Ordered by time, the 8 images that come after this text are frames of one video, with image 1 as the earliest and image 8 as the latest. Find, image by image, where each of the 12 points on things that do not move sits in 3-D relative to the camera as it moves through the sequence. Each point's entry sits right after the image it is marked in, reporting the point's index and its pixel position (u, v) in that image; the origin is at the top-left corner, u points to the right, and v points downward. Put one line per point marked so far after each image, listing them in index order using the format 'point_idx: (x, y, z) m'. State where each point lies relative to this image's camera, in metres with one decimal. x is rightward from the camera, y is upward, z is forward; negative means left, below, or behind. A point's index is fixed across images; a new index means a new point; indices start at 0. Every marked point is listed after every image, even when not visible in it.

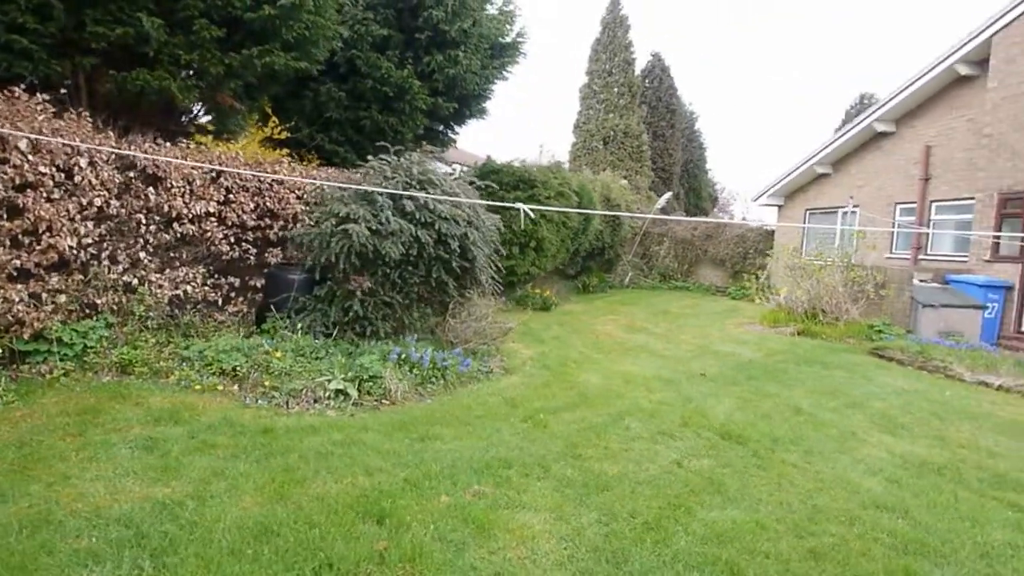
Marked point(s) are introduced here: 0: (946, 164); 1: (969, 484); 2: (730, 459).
0: (+8.5, +2.4, +10.9) m
1: (+2.8, -1.2, +3.5) m
2: (+1.5, -1.1, +3.7) m
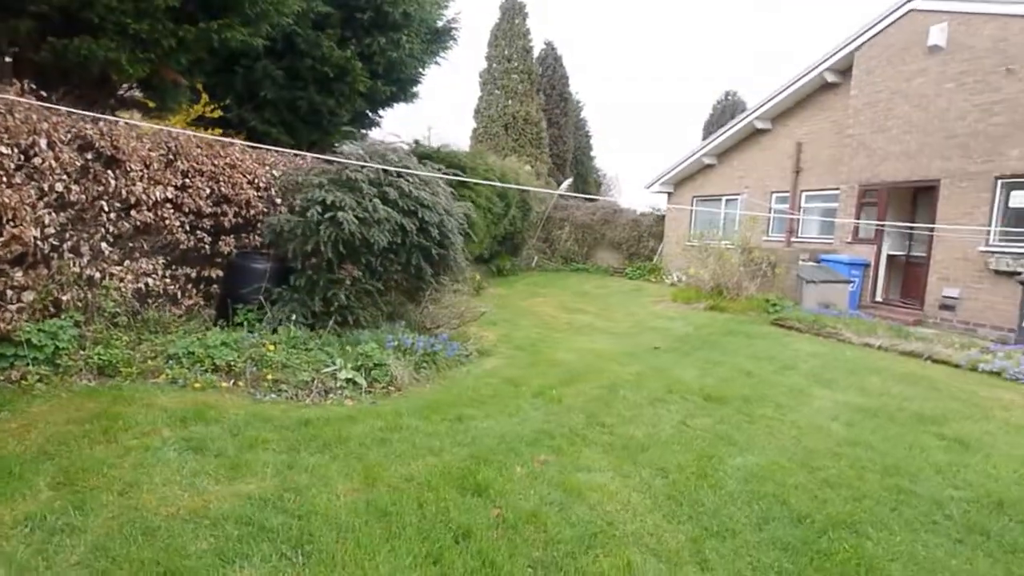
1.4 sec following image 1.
0: (+6.9, +2.9, +12.8) m
1: (+3.1, -1.0, +4.4) m
2: (+1.7, -1.0, +4.4) m
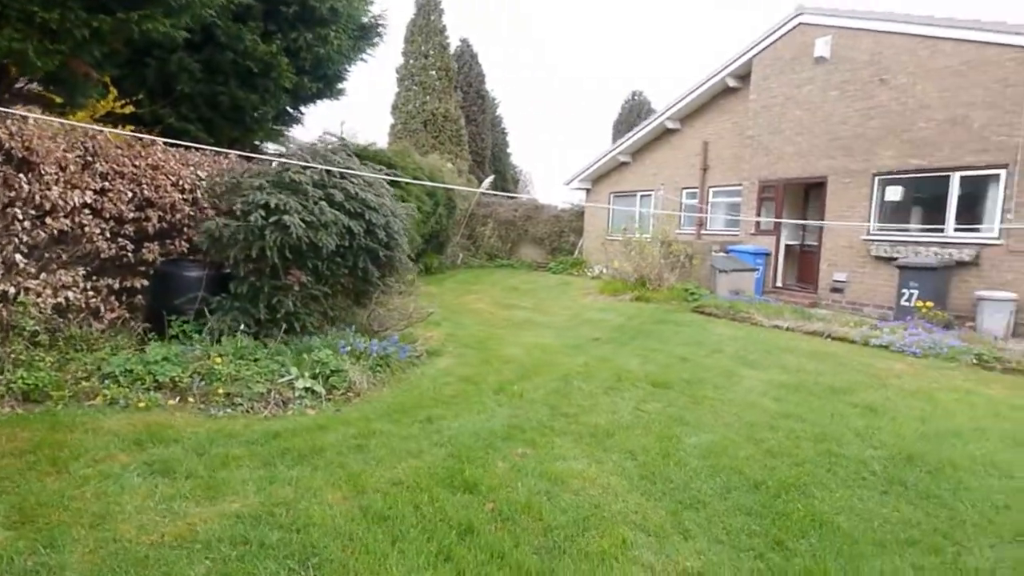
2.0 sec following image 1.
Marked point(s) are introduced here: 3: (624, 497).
0: (+5.1, +3.2, +13.8) m
1: (+2.7, -0.9, +5.0) m
2: (+1.4, -0.9, +4.7) m
3: (+0.6, -1.1, +3.0) m
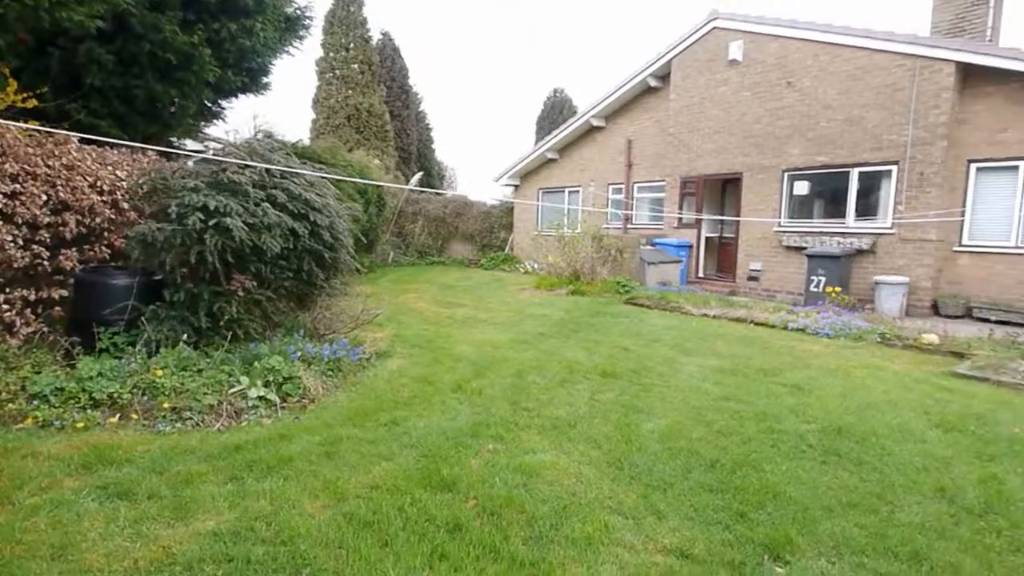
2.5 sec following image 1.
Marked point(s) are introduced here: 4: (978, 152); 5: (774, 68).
0: (+3.3, +3.4, +14.4) m
1: (+2.3, -0.8, +5.4) m
2: (+1.0, -0.9, +5.0) m
3: (+0.5, -1.1, +3.2) m
4: (+7.5, +2.2, +9.0) m
5: (+5.3, +4.4, +11.3) m
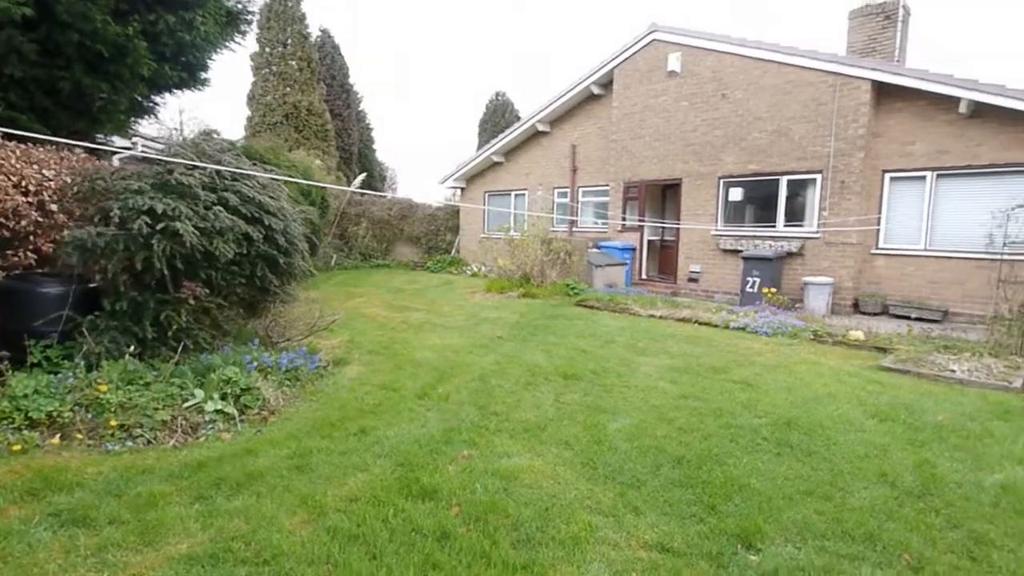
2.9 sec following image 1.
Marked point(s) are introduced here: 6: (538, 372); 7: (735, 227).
0: (+2.0, +3.4, +14.8) m
1: (+2.0, -0.9, +5.7) m
2: (+0.7, -0.9, +5.1) m
3: (+0.4, -1.1, +3.3) m
4: (+6.7, +2.2, +9.8) m
5: (+4.2, +4.4, +11.9) m
6: (+0.3, -0.8, +5.6) m
7: (+4.7, +1.3, +11.7) m
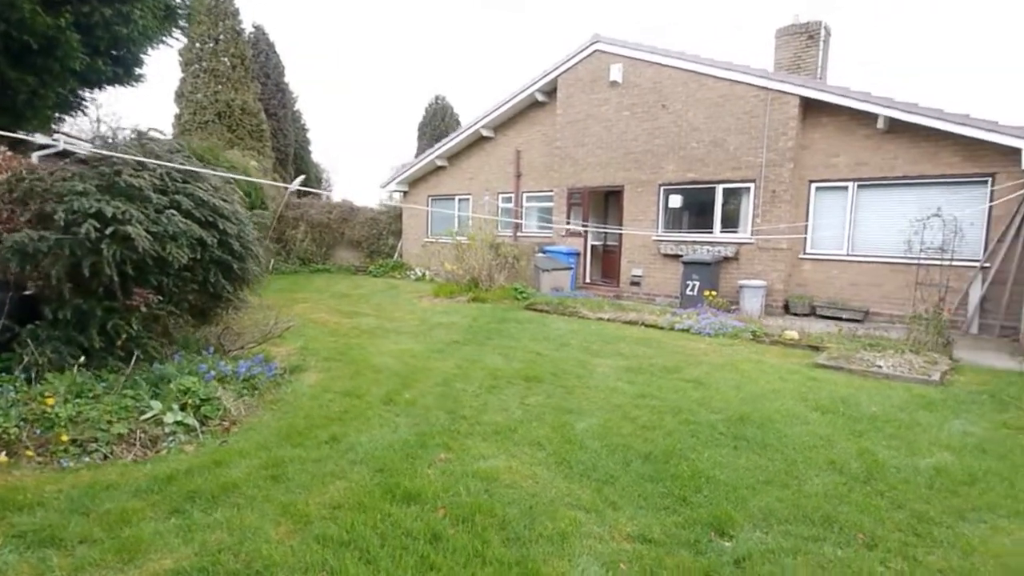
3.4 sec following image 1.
0: (+0.5, +3.3, +15.0) m
1: (+1.6, -0.9, +5.9) m
2: (+0.3, -1.0, +5.2) m
3: (+0.2, -1.2, +3.4) m
4: (+5.8, +2.2, +10.6) m
5: (+3.0, +4.3, +12.4) m
6: (-0.1, -0.9, +5.7) m
7: (+3.5, +1.2, +12.3) m
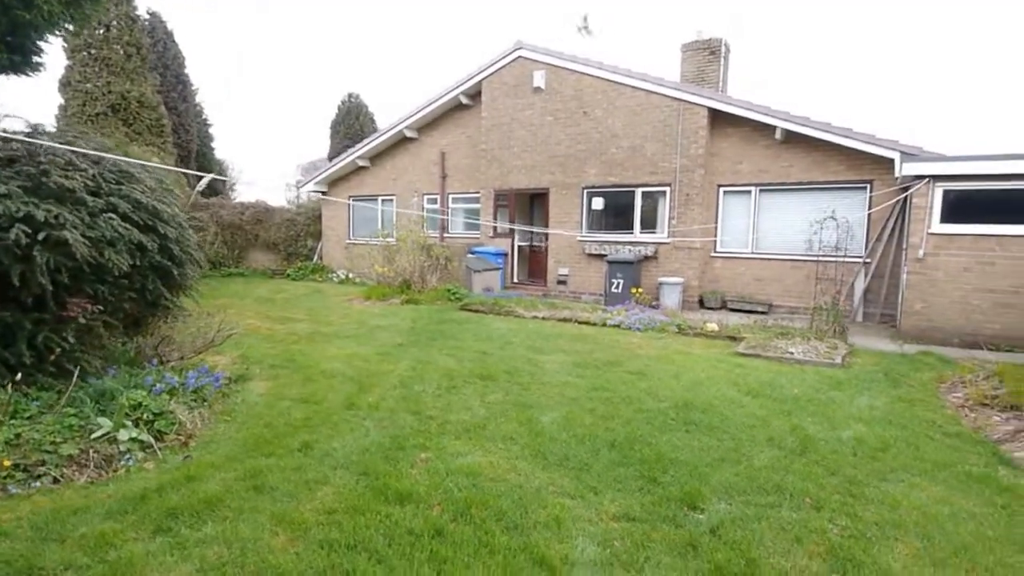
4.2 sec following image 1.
0: (-1.5, +3.3, +15.1) m
1: (+1.0, -0.9, +6.3) m
2: (-0.1, -1.0, +5.4) m
3: (+0.1, -1.2, +3.6) m
4: (+4.4, +2.2, +11.6) m
5: (+1.4, +4.4, +12.9) m
6: (-0.6, -0.9, +5.8) m
7: (+2.0, +1.2, +12.9) m
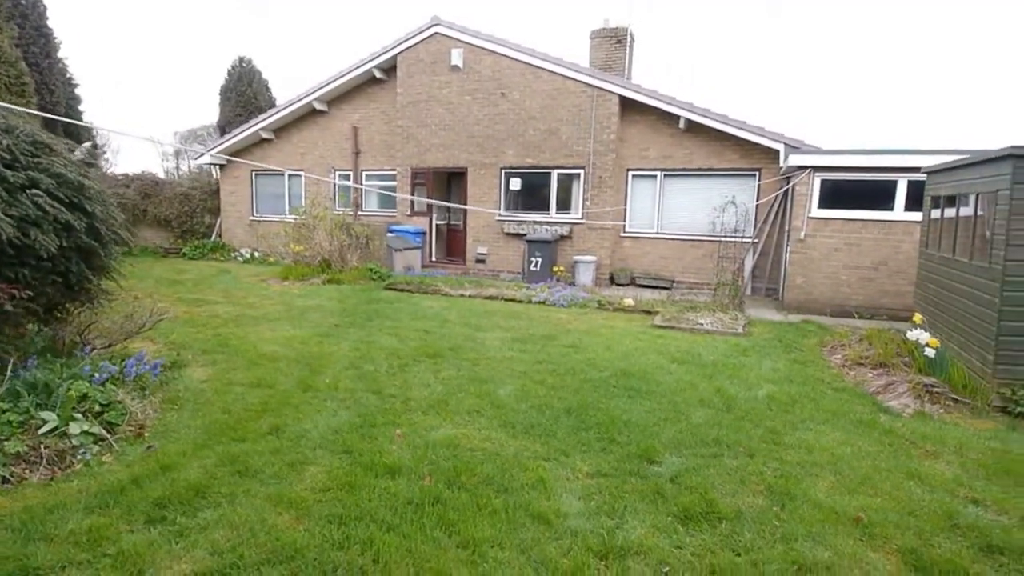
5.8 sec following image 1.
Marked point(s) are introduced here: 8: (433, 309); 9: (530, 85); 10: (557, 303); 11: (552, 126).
0: (-3.7, +3.8, +14.7) m
1: (+0.4, -0.7, +6.7) m
2: (-0.6, -0.8, +5.6) m
3: (0.0, -1.1, +3.8) m
4: (+2.7, +2.7, +12.3) m
5: (-0.5, +4.9, +13.0) m
6: (-1.1, -0.7, +5.9) m
7: (+0.1, +1.8, +13.2) m
8: (-1.2, -0.3, +8.3) m
9: (+0.4, +4.6, +12.7) m
10: (+0.7, -0.3, +9.3) m
11: (+0.9, +3.6, +12.6) m
